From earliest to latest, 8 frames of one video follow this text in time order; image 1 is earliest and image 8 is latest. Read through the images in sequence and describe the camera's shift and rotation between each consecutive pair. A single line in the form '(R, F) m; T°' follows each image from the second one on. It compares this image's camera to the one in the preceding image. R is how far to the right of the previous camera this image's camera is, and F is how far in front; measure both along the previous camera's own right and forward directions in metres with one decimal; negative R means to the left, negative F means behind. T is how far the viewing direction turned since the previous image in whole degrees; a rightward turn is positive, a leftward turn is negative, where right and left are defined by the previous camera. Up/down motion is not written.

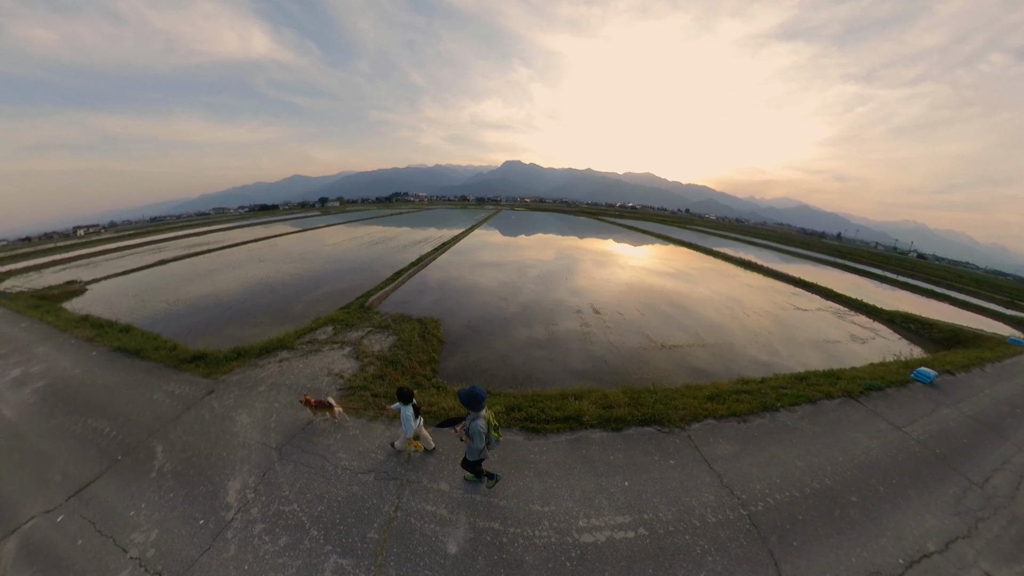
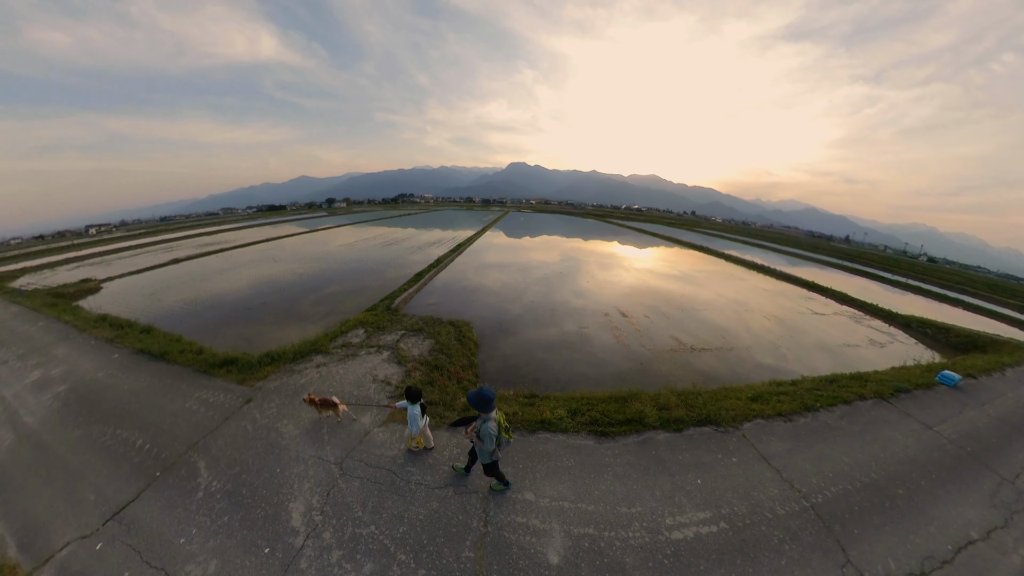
(-0.5, -0.2) m; -1°
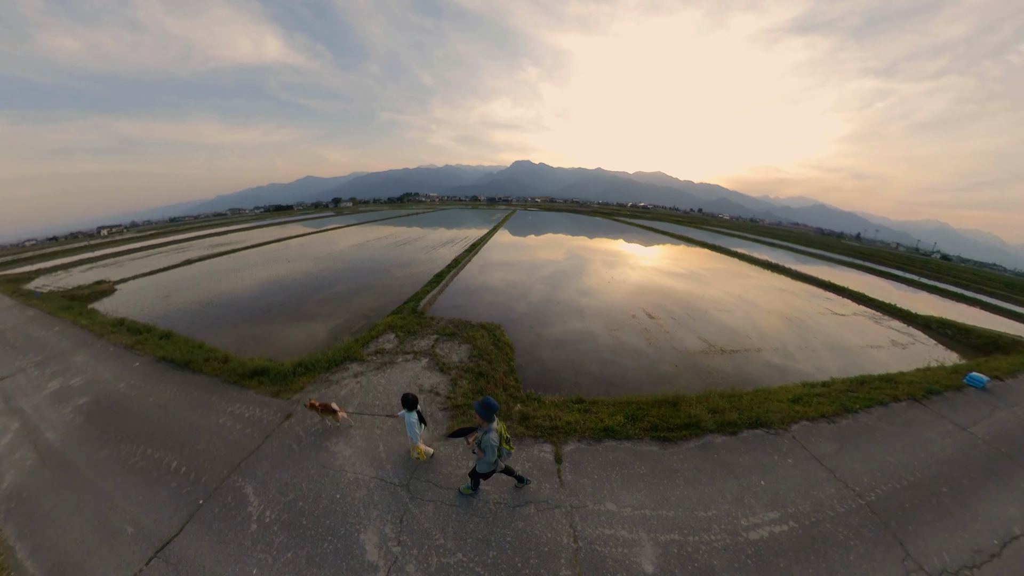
(-0.5, -0.2) m; -1°
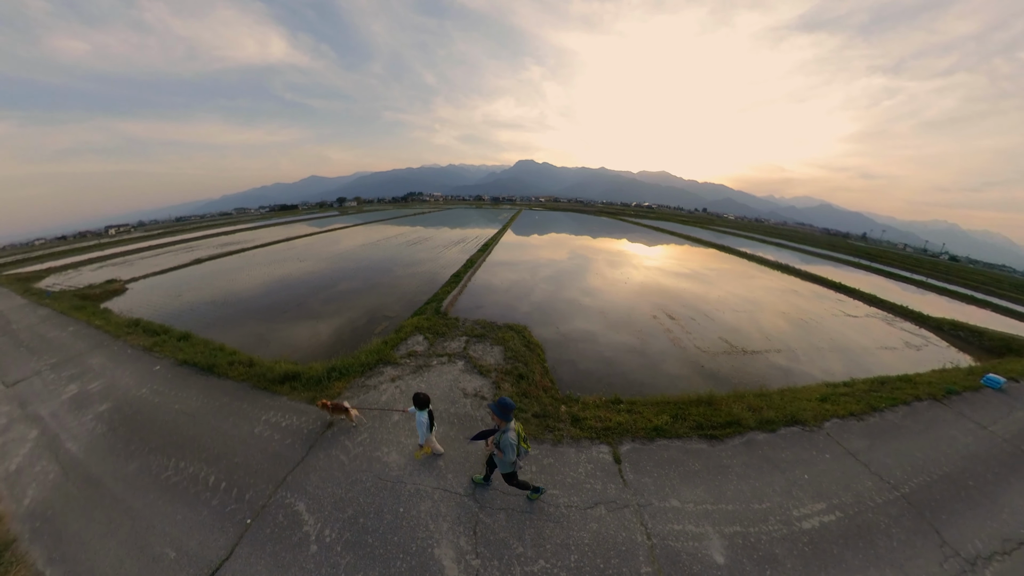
(-0.4, -0.2) m; -1°
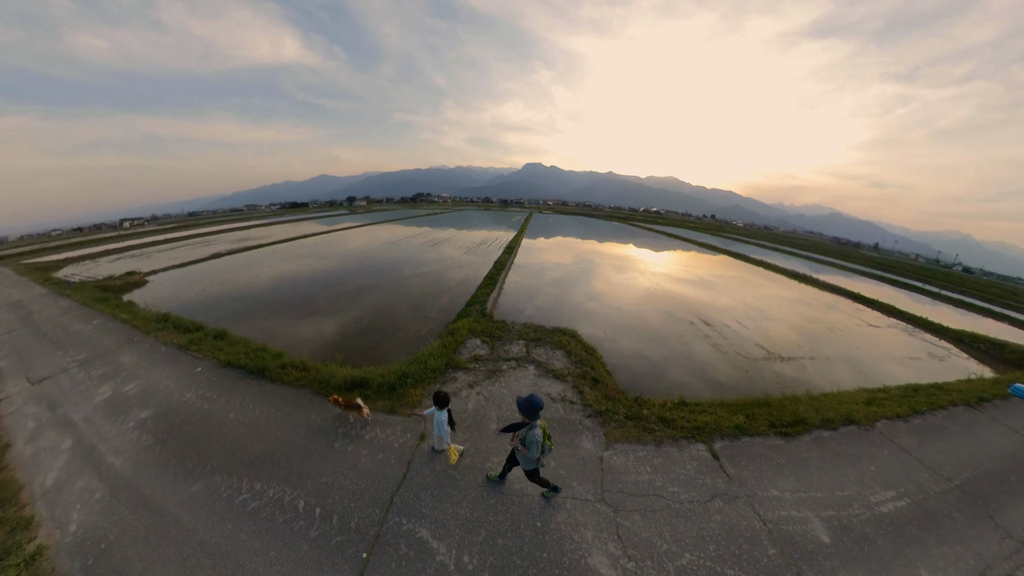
(-0.8, -0.3) m; -1°
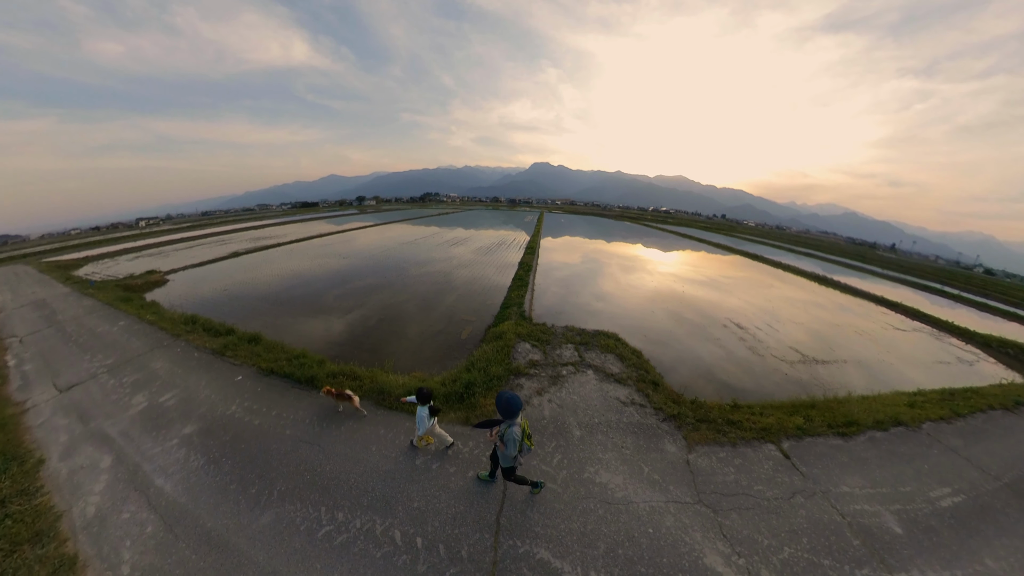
(-0.6, -0.2) m; -1°
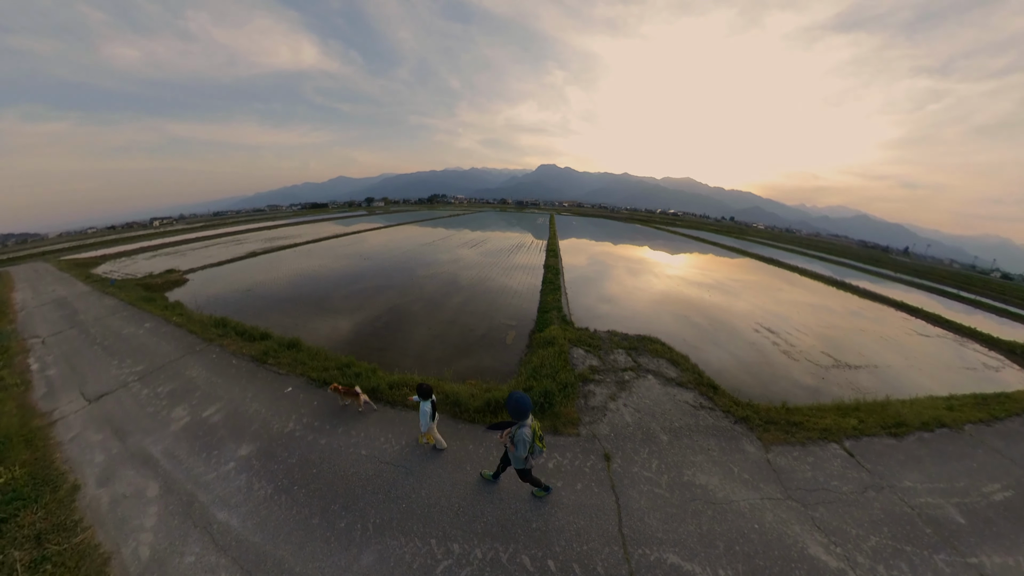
(-0.7, -0.3) m; -1°
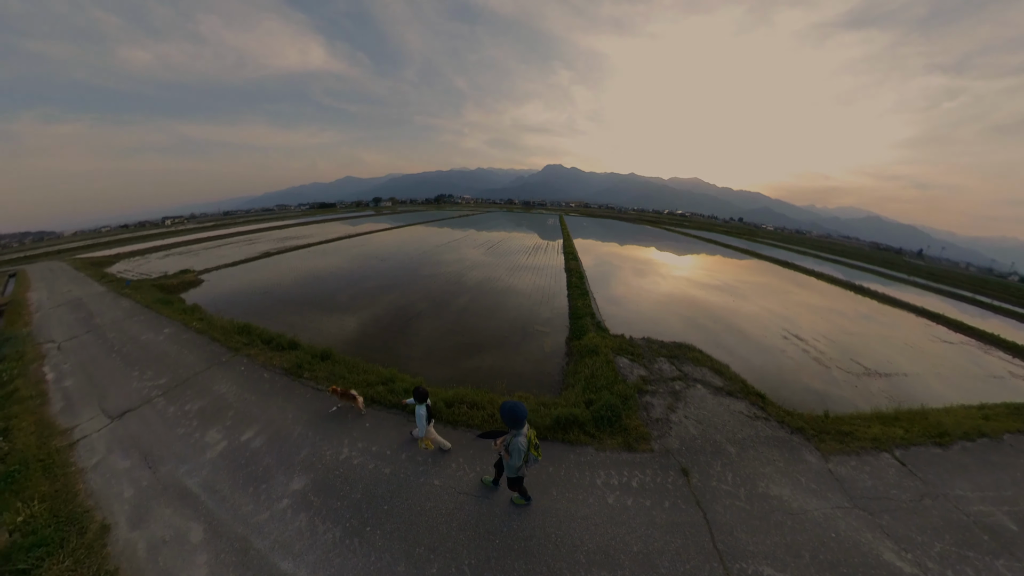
(-0.6, -0.2) m; -1°
